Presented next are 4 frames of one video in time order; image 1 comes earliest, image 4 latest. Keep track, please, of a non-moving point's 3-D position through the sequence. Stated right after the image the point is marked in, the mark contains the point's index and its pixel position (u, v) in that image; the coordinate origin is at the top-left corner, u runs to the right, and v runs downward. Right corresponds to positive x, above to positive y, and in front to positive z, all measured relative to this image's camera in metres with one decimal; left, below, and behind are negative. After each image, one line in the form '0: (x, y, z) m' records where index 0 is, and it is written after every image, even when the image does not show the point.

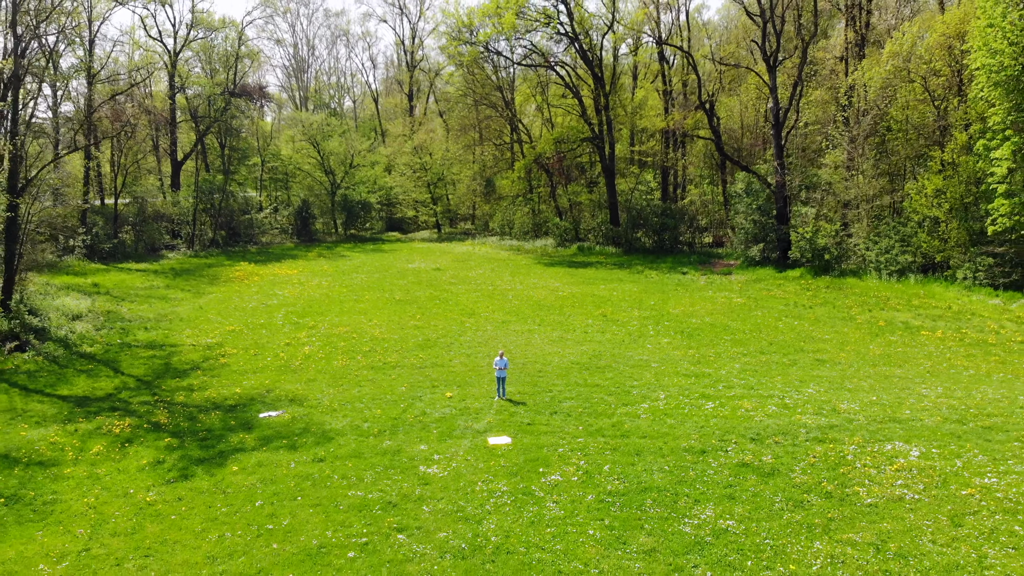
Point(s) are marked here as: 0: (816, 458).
0: (+2.5, -1.4, +8.6) m
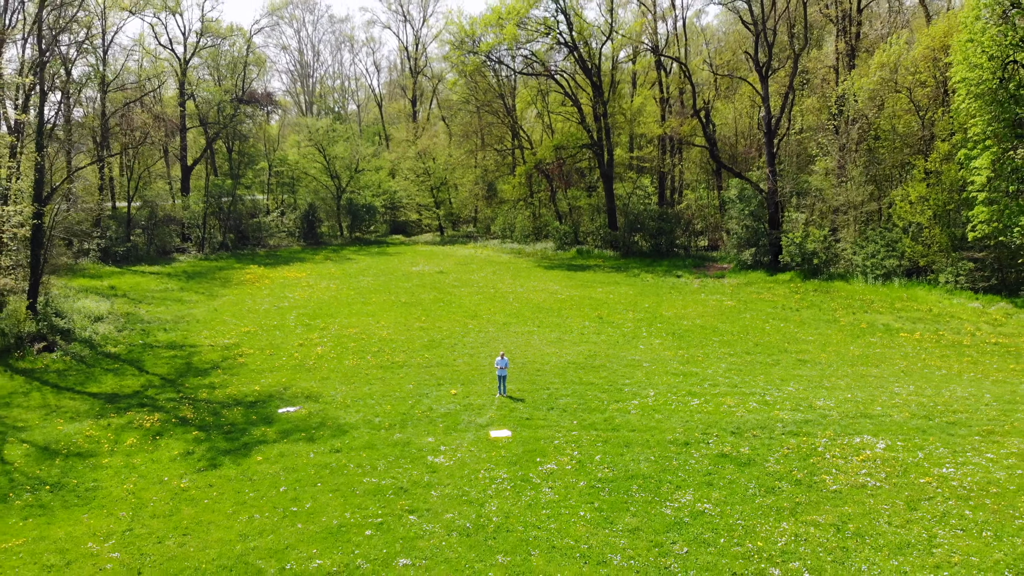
0: (+2.5, -1.4, +9.4) m
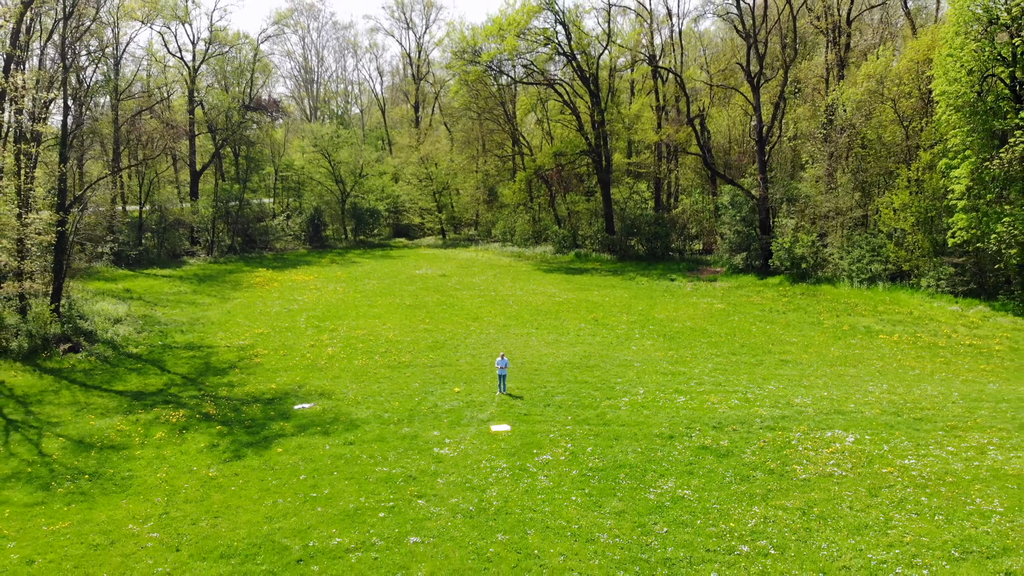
0: (+2.5, -1.5, +10.2) m
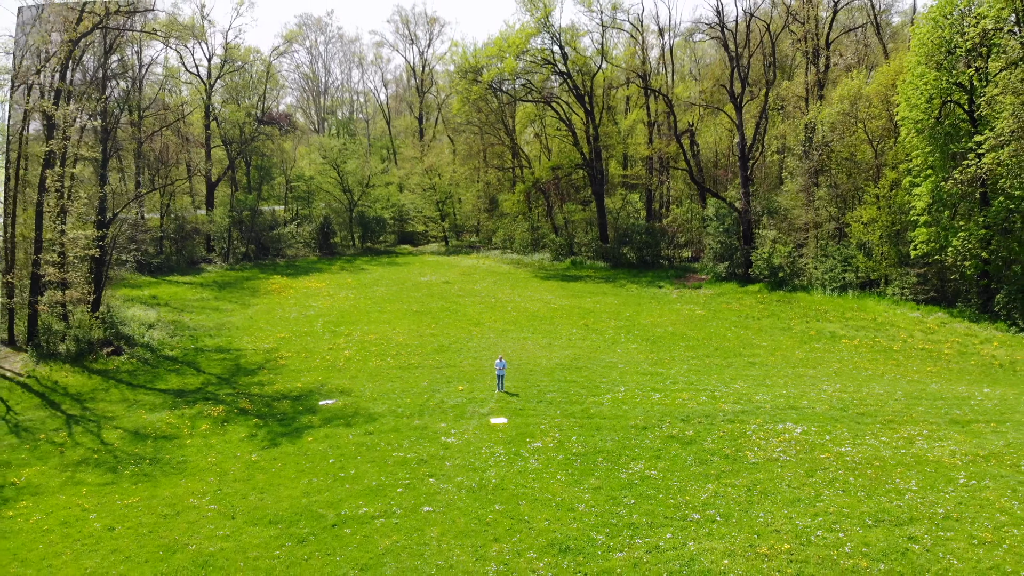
0: (+2.4, -1.7, +11.9) m
